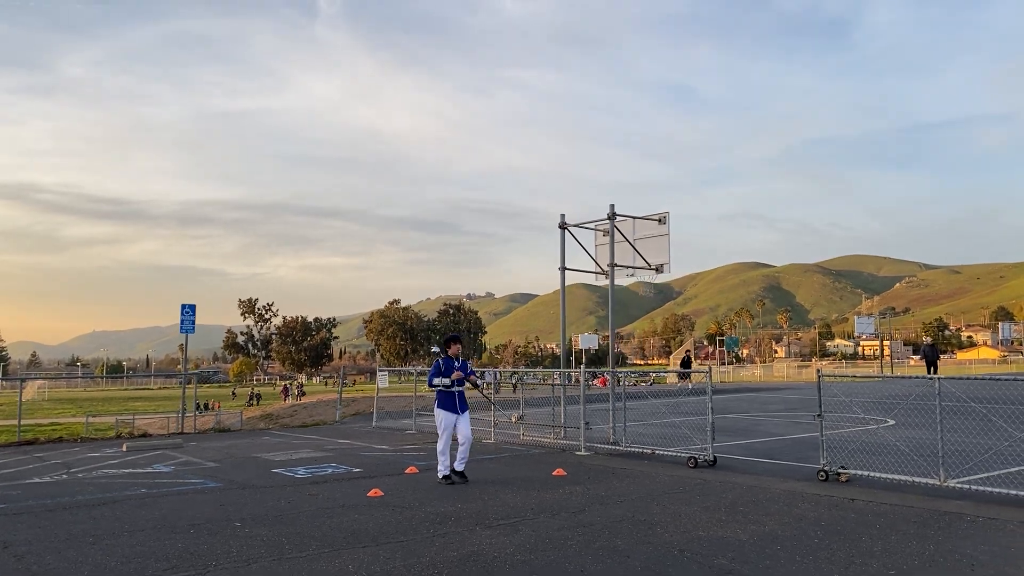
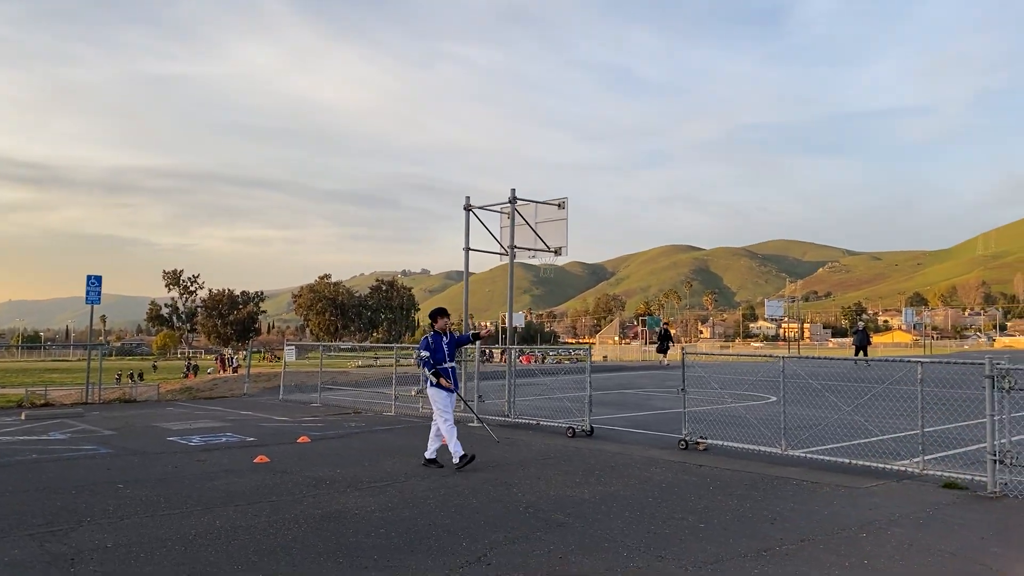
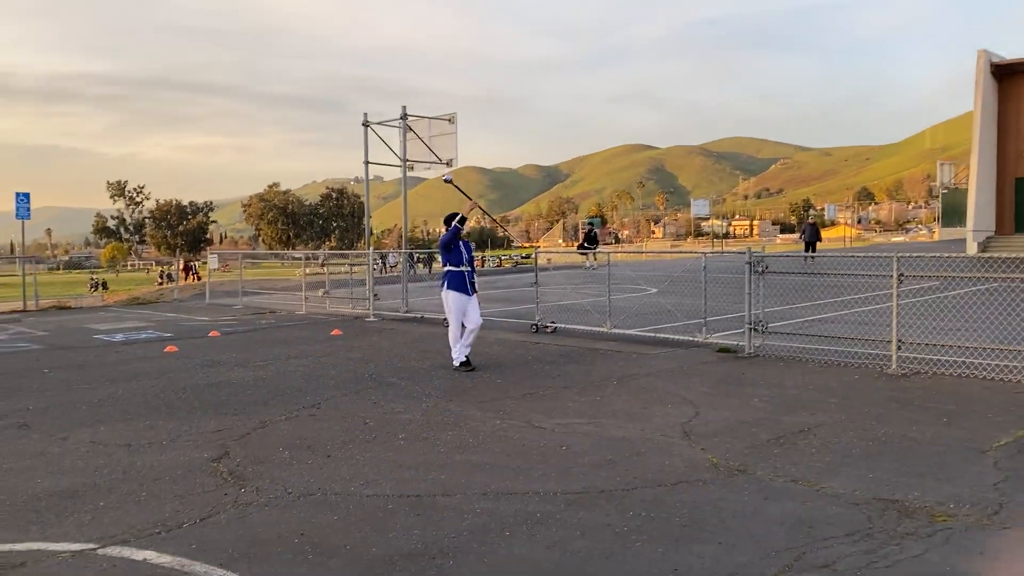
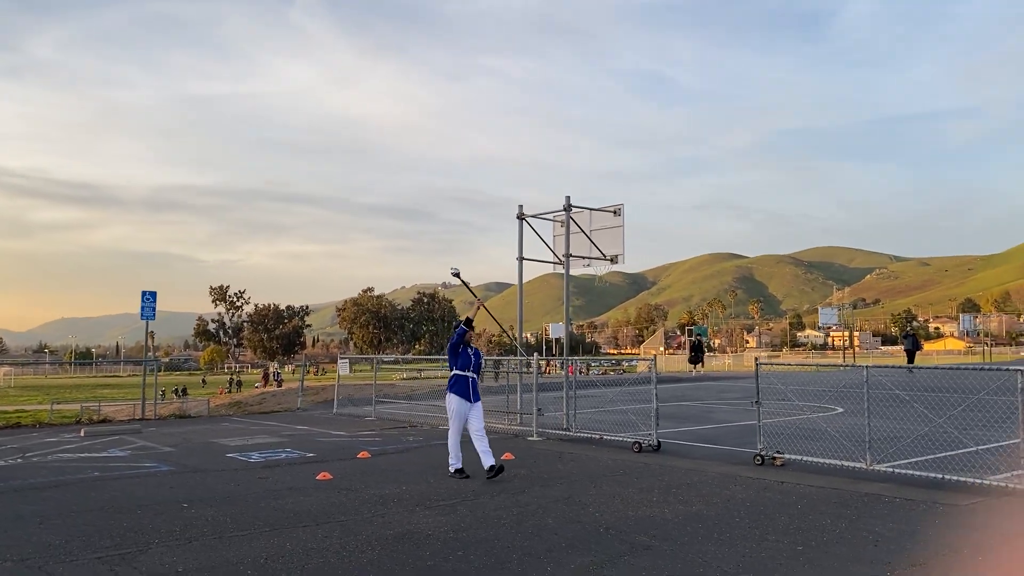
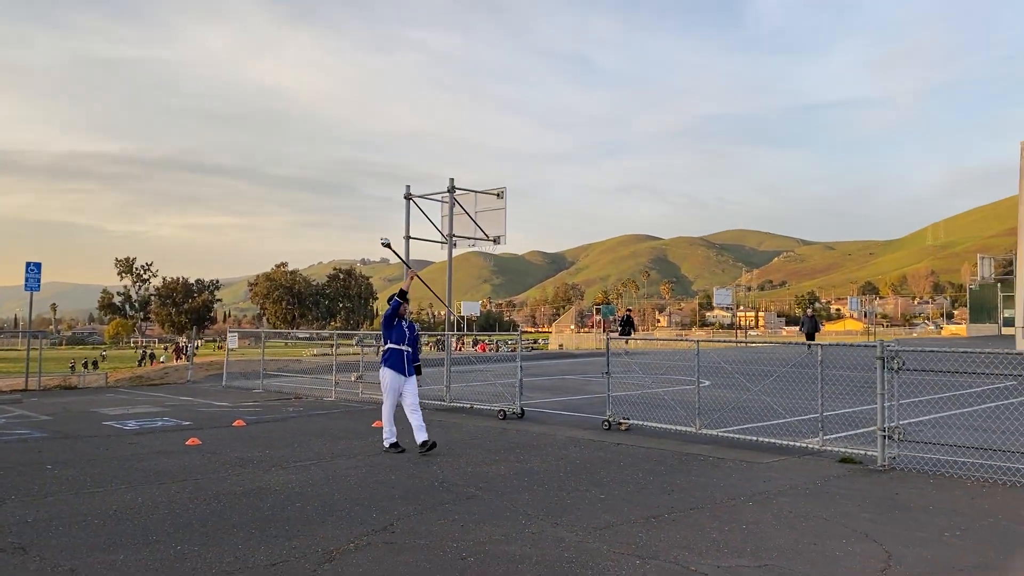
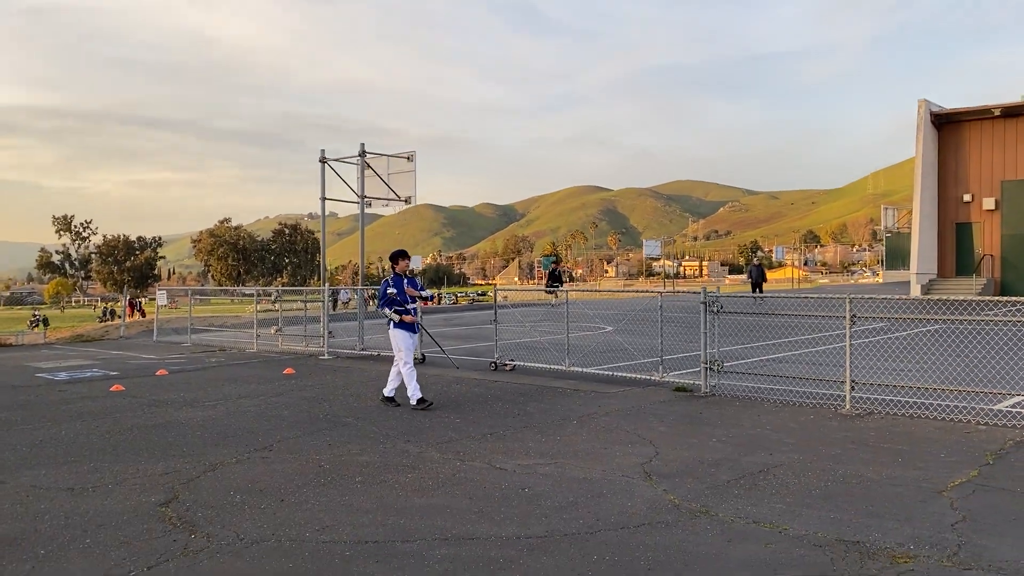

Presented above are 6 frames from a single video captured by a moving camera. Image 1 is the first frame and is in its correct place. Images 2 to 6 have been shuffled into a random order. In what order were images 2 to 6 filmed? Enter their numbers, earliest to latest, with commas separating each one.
4, 2, 5, 6, 3
